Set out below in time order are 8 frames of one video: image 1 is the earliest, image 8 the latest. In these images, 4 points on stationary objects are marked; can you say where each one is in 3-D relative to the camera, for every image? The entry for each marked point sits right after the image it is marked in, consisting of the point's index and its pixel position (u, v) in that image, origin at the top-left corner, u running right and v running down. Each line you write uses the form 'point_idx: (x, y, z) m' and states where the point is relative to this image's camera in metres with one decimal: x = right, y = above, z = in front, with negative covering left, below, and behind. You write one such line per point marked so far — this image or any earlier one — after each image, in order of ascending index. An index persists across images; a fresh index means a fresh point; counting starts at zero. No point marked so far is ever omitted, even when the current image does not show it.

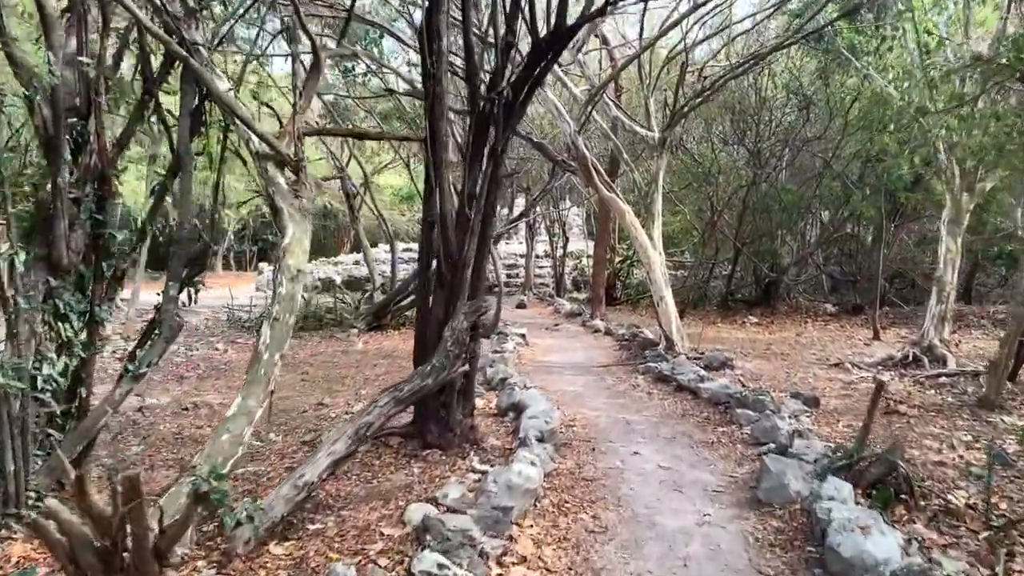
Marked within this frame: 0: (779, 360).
0: (+2.7, -0.7, +8.0) m
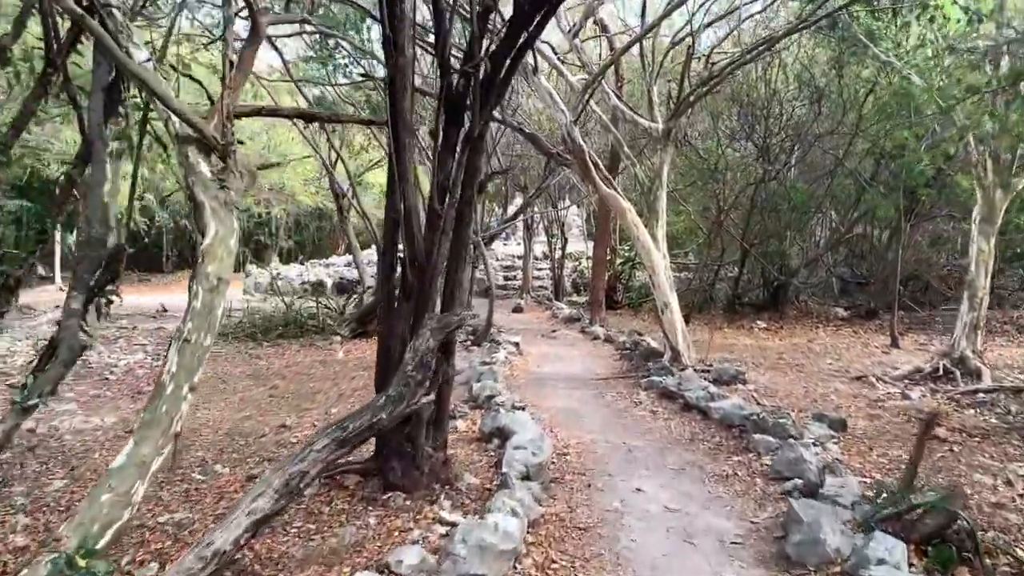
0: (+2.6, -0.8, +7.3) m
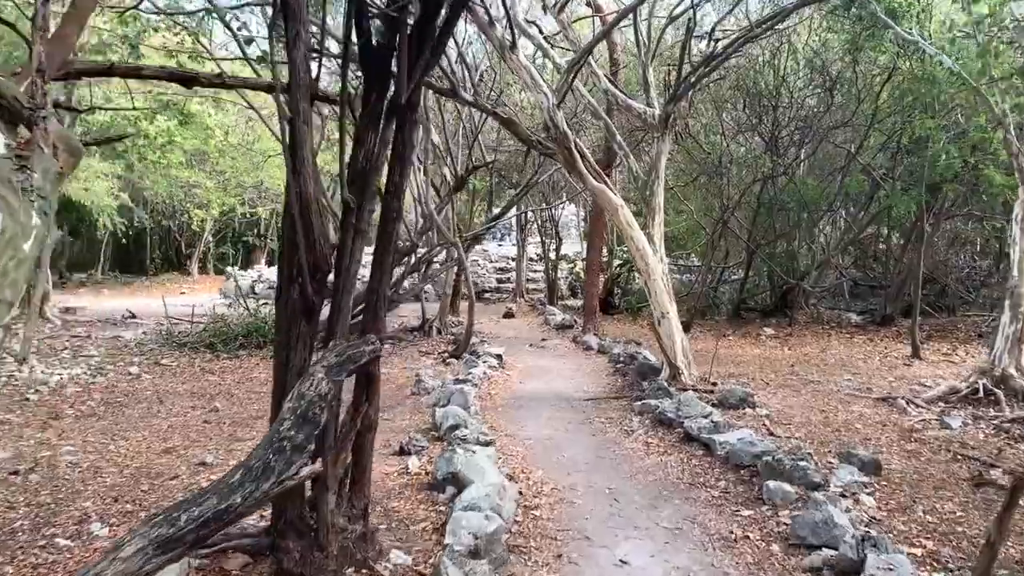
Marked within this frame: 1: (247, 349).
0: (+2.4, -0.8, +6.4) m
1: (-3.0, -0.7, +8.9) m
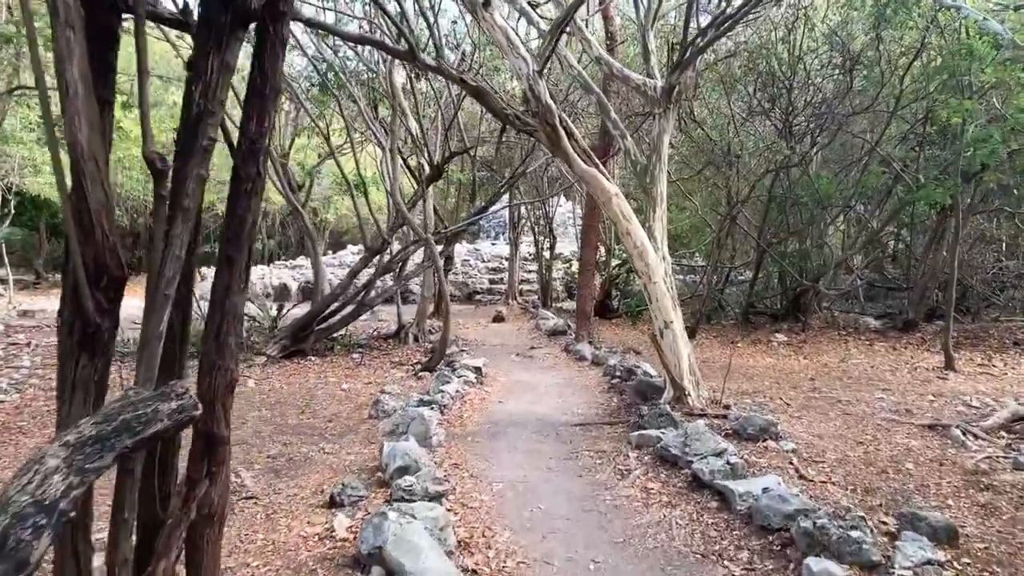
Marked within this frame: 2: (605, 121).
0: (+2.2, -0.9, +5.4) m
1: (-3.2, -0.7, +7.9) m
2: (+0.7, +1.2, +5.8) m
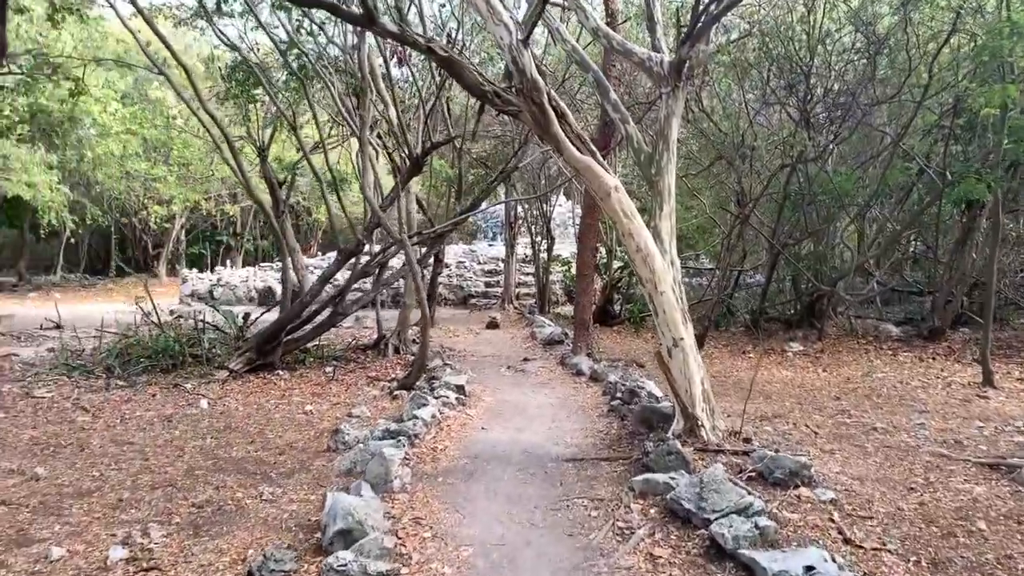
0: (+2.1, -0.9, +4.6) m
1: (-3.3, -0.8, +7.1) m
2: (+0.6, +1.2, +5.0) m
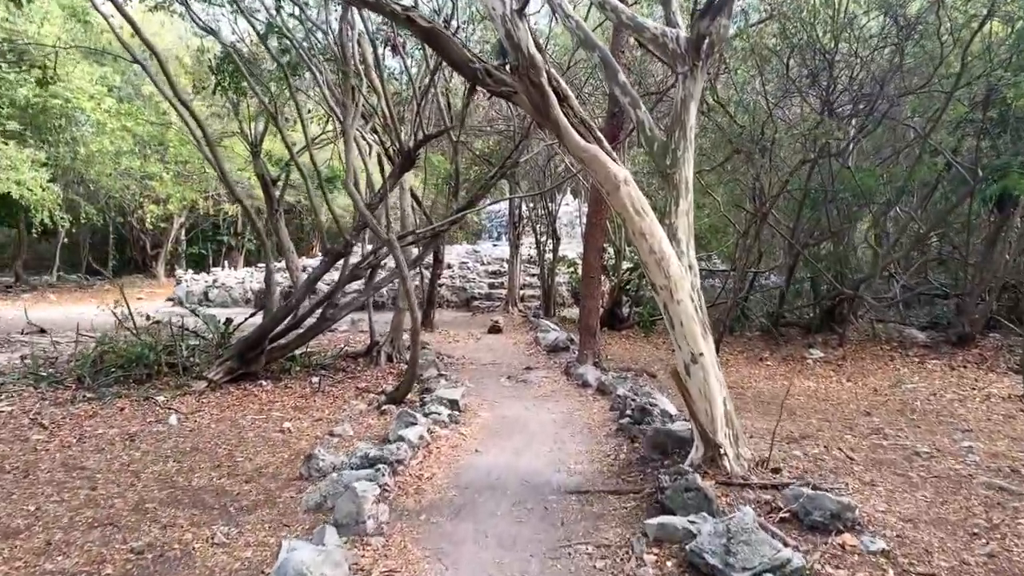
0: (+2.1, -1.0, +4.0) m
1: (-3.3, -0.8, +6.6) m
2: (+0.6, +1.1, +4.5) m
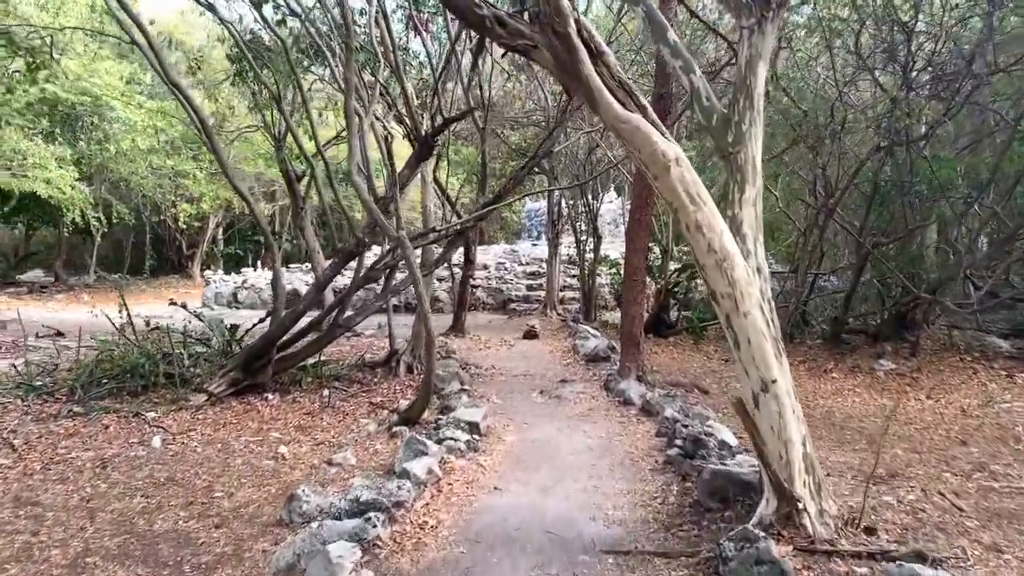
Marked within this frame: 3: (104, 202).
0: (+2.2, -1.0, +3.1) m
1: (-3.0, -0.8, +6.0) m
2: (+0.7, +1.1, +3.6) m
3: (-9.1, +1.9, +17.6) m
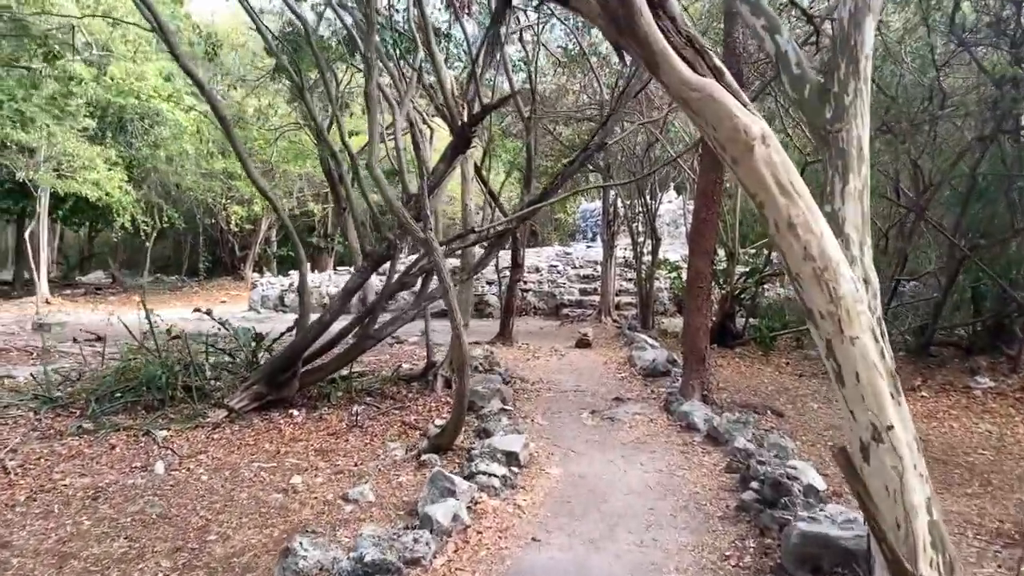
0: (+2.3, -1.1, +2.3) m
1: (-2.7, -0.9, +5.5) m
2: (+0.8, +1.0, +3.0) m
3: (-7.9, +1.9, +17.6) m
